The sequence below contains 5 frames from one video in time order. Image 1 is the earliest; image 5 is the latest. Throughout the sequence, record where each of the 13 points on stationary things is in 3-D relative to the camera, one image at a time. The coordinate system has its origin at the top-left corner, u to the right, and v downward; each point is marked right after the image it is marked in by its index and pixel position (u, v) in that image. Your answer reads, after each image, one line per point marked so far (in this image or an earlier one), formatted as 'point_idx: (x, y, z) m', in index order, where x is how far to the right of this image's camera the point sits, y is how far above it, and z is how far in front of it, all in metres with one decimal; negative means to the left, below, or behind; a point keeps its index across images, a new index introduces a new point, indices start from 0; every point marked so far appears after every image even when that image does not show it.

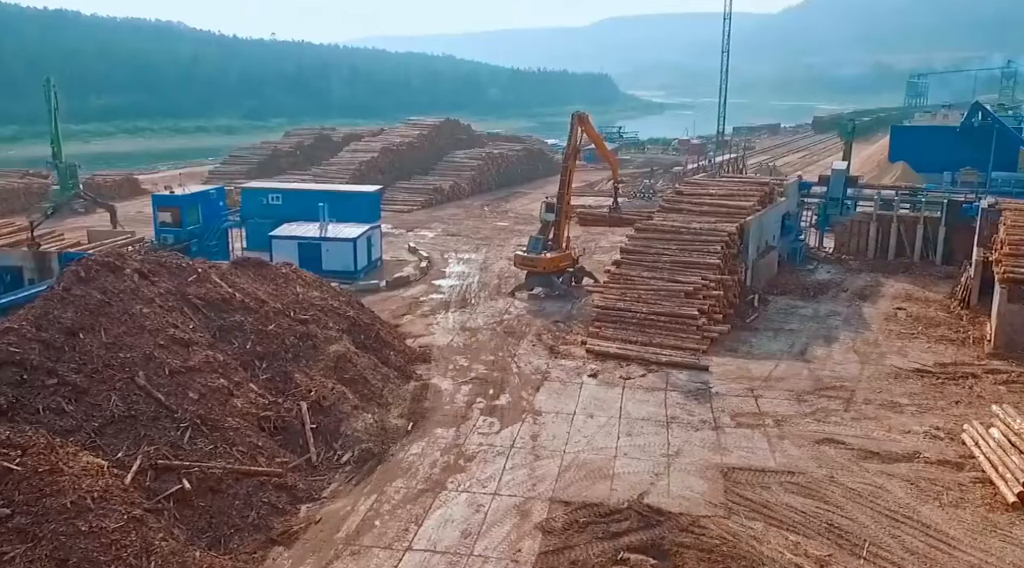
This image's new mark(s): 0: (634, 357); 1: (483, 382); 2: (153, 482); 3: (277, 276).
0: (+2.4, -1.4, +16.1) m
1: (-0.5, -1.8, +15.0) m
2: (-4.0, -2.2, +9.4) m
3: (-4.2, +0.1, +15.0) m
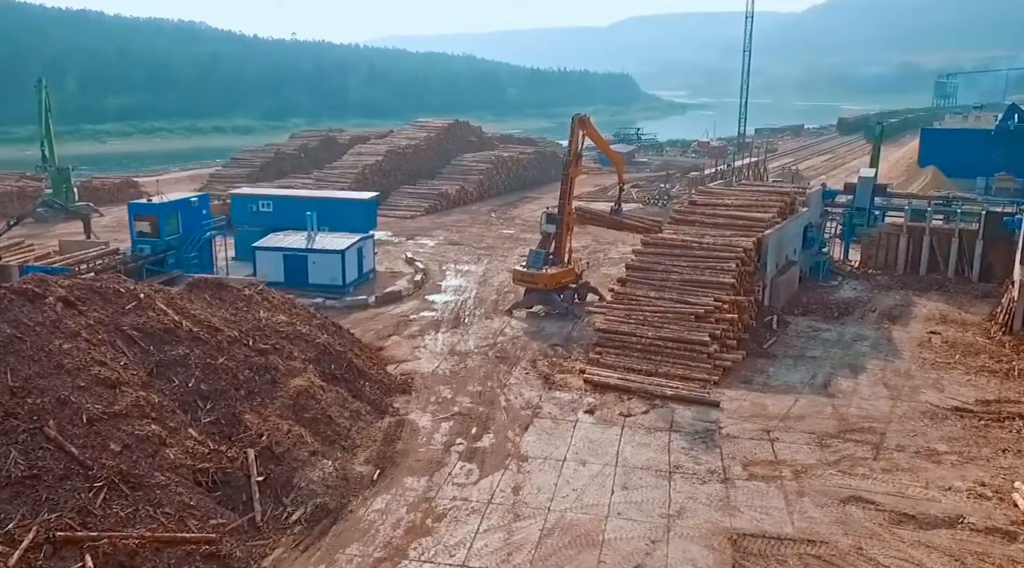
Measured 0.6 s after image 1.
0: (+2.2, -1.8, +14.5) m
1: (-0.7, -2.2, +13.4) m
2: (-4.4, -2.6, +7.9) m
3: (-4.4, -0.2, +13.5) m
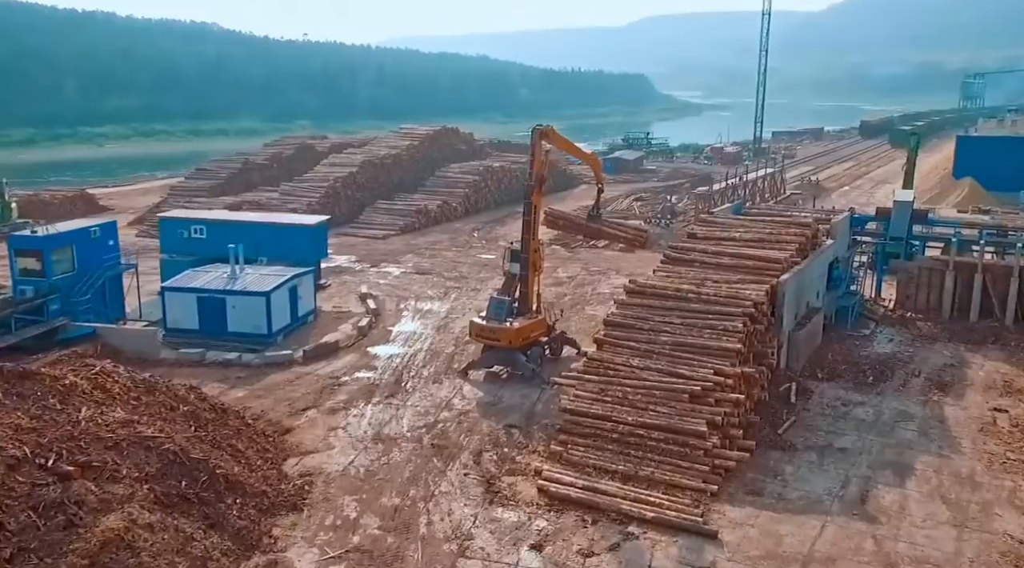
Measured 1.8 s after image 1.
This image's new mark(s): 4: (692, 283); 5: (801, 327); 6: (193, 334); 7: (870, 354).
0: (+1.2, -2.9, +10.7) m
1: (-1.7, -3.2, +9.7) m
2: (-5.5, -3.6, +4.3) m
3: (-5.4, -1.3, +9.9) m
4: (+3.2, 0.0, +15.0) m
5: (+5.5, -0.8, +15.8) m
6: (-6.7, -1.1, +17.7) m
7: (+7.2, -1.4, +16.8) m
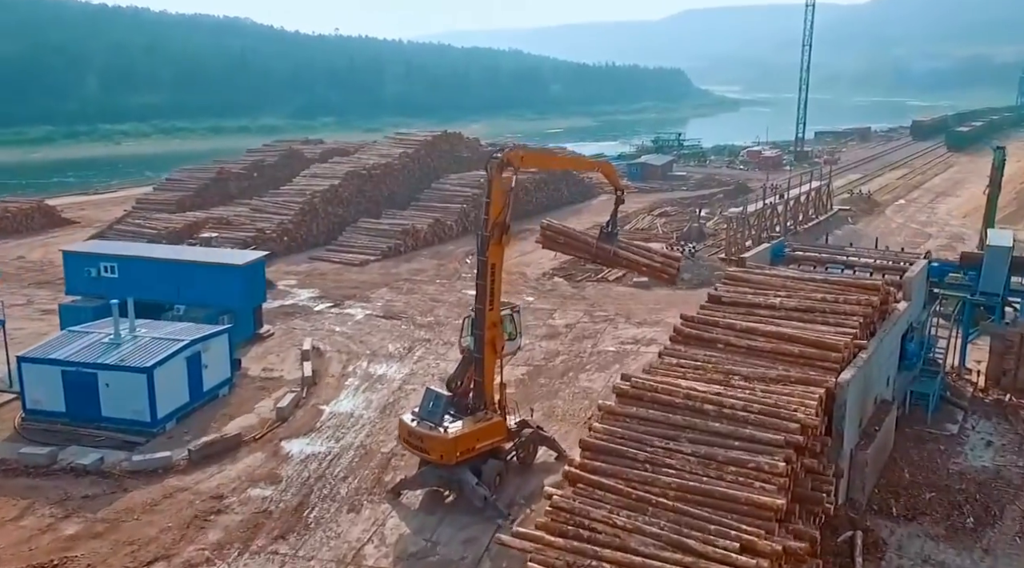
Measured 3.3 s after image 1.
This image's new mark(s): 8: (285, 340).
0: (+0.3, -4.1, +6.3) m
1: (-2.7, -4.4, +5.4) m
2: (-6.7, -4.8, +0.1) m
3: (-6.4, -2.4, +5.7) m
4: (+2.5, -1.2, +10.4) m
5: (+4.8, -2.1, +11.2) m
6: (-7.4, -2.2, +13.6) m
7: (+6.5, -2.7, +12.1) m
8: (-5.1, -1.2, +18.6) m
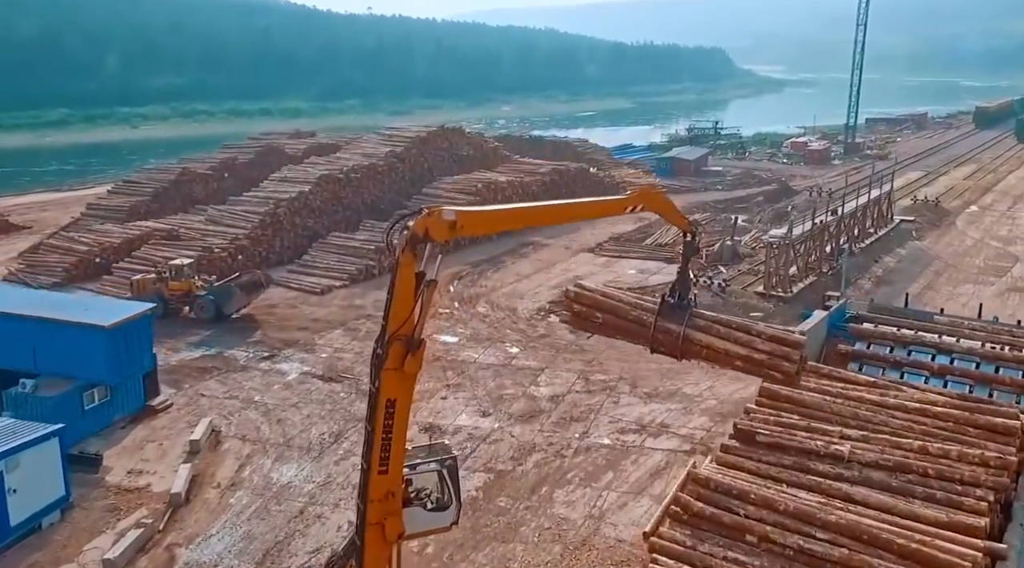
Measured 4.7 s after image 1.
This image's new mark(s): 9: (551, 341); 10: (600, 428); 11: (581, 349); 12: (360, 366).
0: (-0.9, -5.5, +1.8) m
1: (-3.9, -5.8, +1.1) m
2: (-8.1, -6.3, -4.0) m
3: (-7.5, -3.7, +1.5) m
4: (+1.5, -2.5, +5.8) m
5: (+3.8, -3.4, +6.5) m
6: (-8.2, -3.3, +9.4) m
7: (+5.6, -4.0, +7.3) m
8: (-5.7, -2.3, +14.2) m
9: (+0.8, -1.2, +18.1) m
10: (+1.5, -2.3, +13.9) m
11: (+1.5, -1.3, +17.5) m
12: (-3.1, -1.6, +16.8) m
